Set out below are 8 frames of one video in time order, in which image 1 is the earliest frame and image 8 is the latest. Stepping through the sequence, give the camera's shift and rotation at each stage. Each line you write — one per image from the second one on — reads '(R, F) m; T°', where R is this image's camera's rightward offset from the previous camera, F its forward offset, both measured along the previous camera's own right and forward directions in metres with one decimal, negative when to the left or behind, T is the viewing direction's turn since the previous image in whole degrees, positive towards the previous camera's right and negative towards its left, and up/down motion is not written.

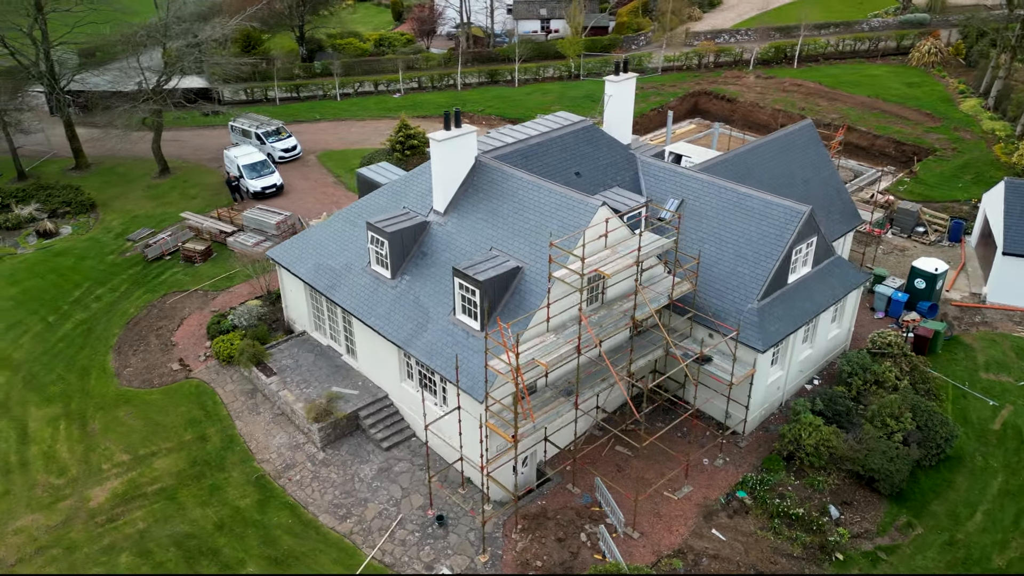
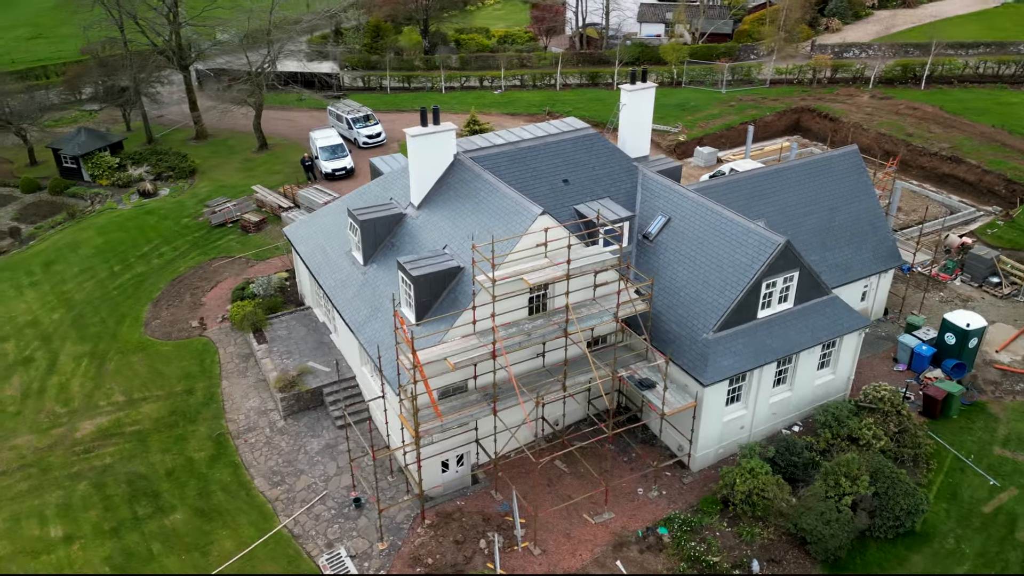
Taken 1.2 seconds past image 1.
(+6.6, +0.7) m; -12°
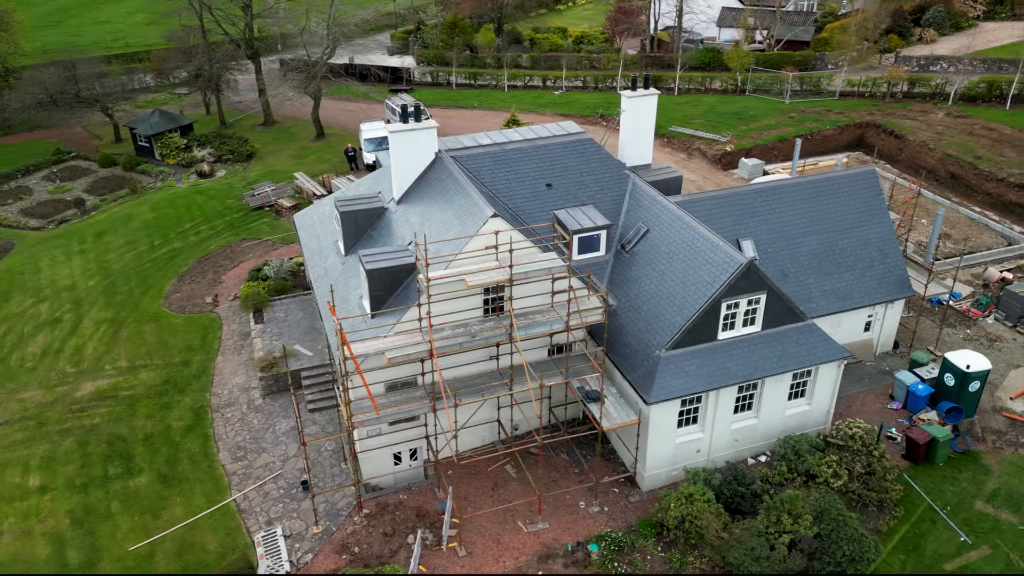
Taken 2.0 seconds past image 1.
(+4.4, +0.4) m; -8°
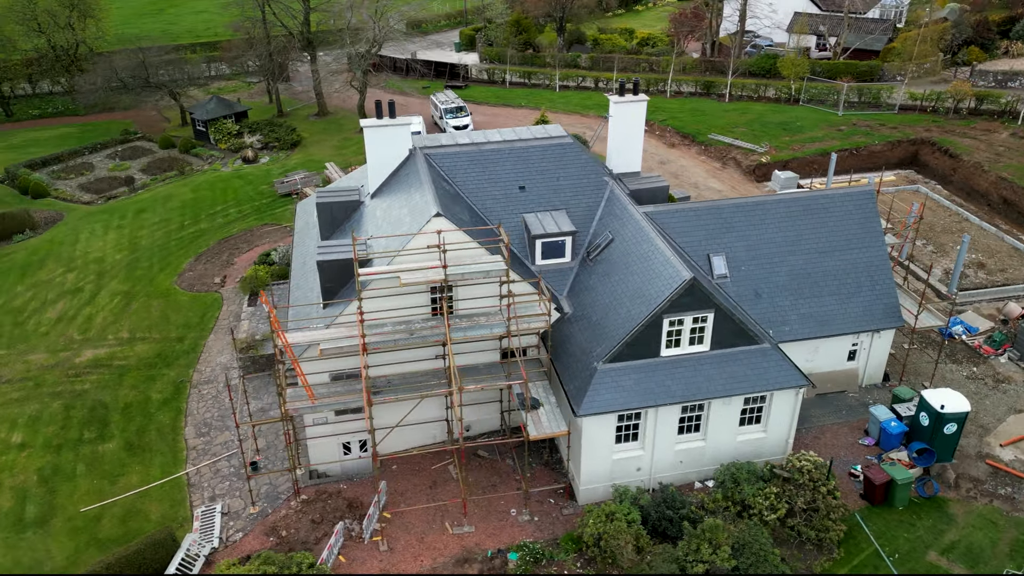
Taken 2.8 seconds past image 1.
(+4.3, +0.4) m; -7°
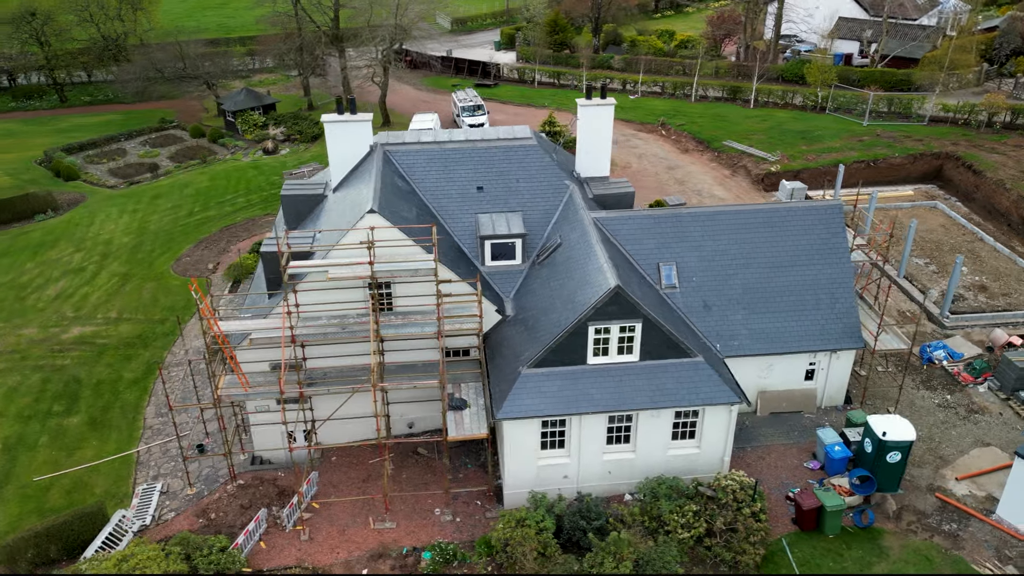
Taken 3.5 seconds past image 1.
(+3.9, +0.3) m; -5°
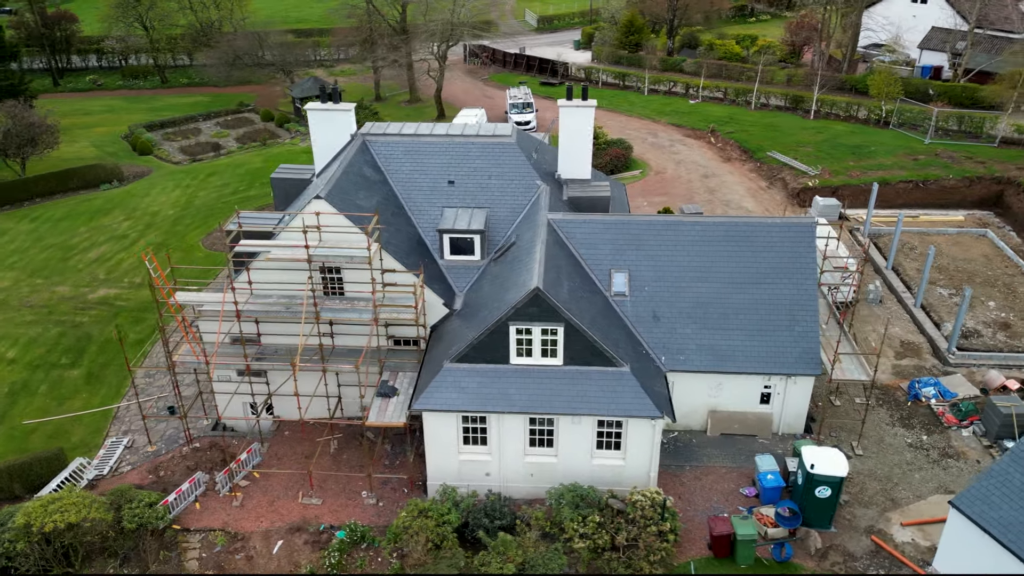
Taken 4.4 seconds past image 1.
(+5.0, +0.3) m; -8°
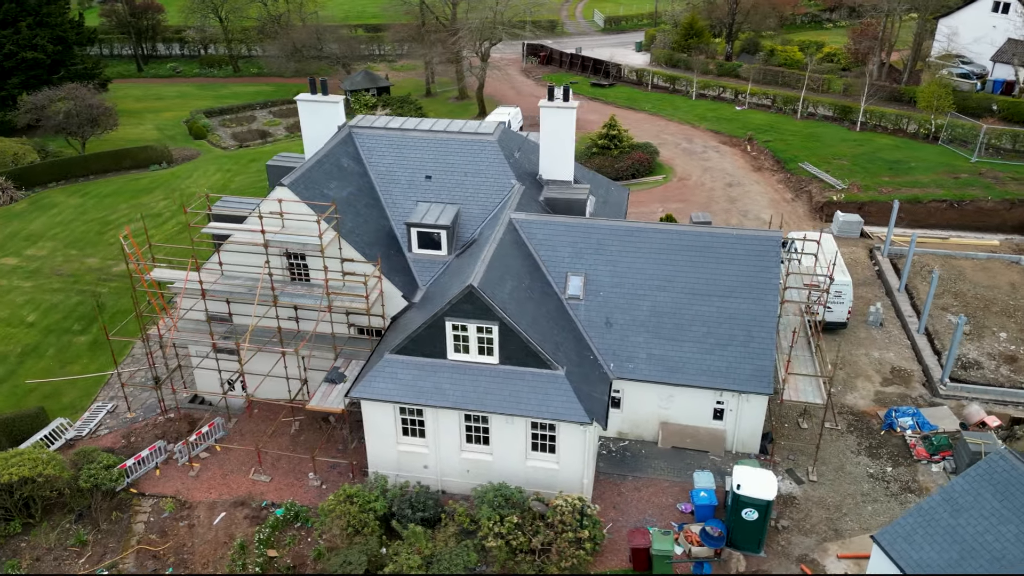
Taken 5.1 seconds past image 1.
(+4.0, +0.1) m; -6°
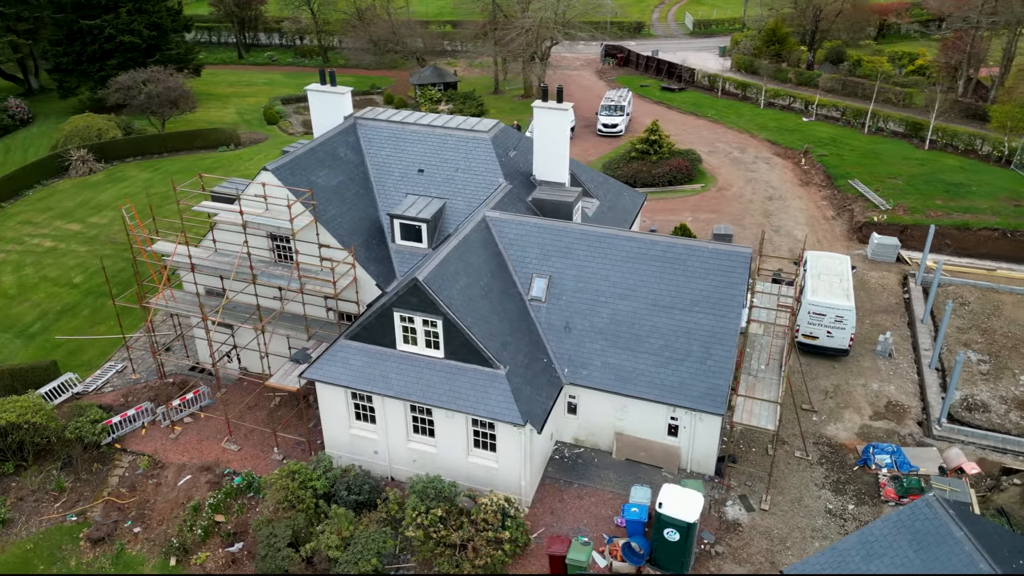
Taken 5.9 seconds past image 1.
(+4.3, +0.2) m; -8°
